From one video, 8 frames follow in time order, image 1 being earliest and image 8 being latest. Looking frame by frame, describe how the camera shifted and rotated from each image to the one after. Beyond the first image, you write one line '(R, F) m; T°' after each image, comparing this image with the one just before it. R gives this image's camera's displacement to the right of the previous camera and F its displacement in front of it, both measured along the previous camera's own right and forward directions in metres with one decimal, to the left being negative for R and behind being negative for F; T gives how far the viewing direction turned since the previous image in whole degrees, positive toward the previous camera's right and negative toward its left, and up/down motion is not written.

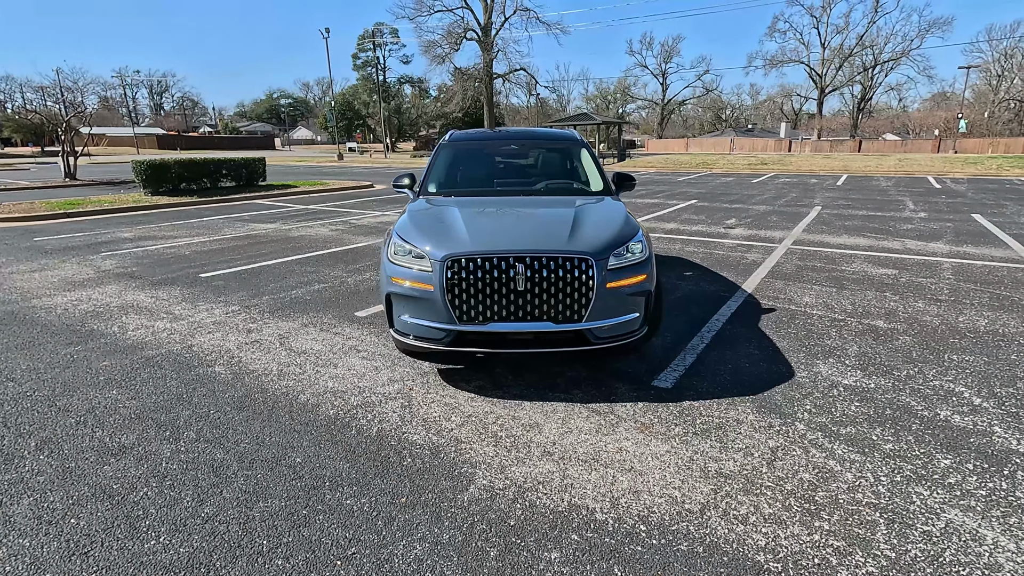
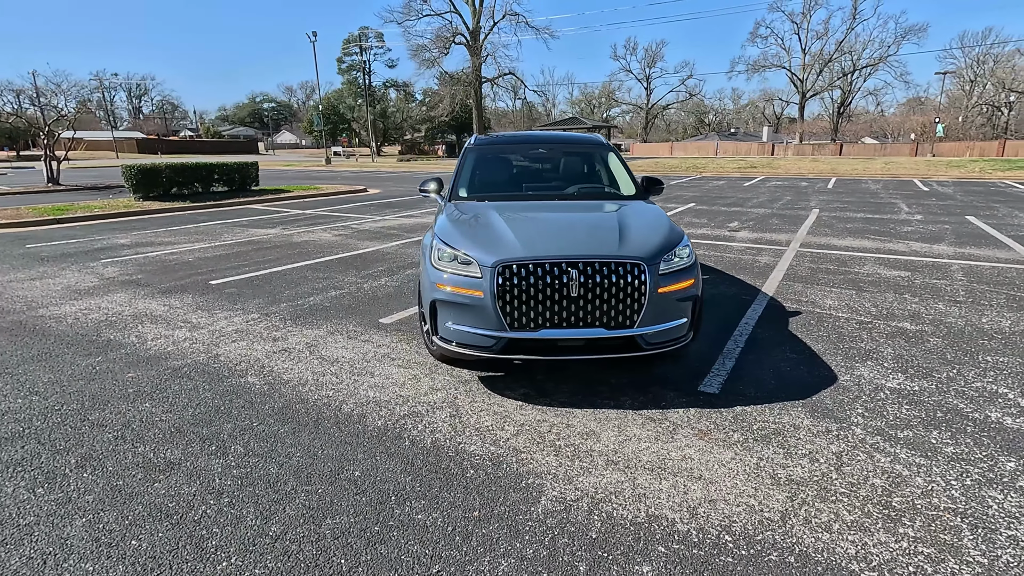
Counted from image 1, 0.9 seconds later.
(-0.4, +0.1) m; +2°
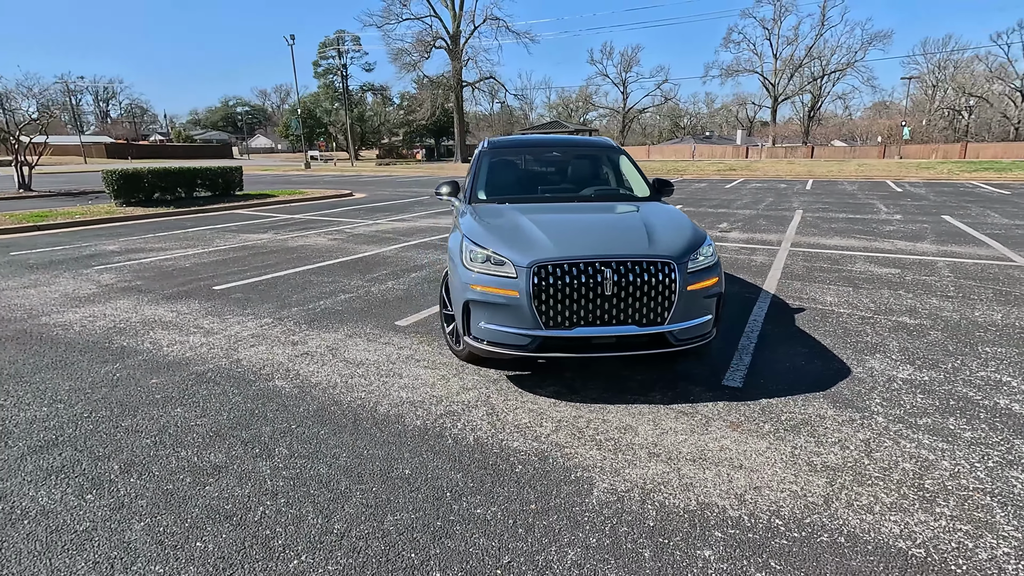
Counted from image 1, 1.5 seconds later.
(-0.3, -0.1) m; +2°
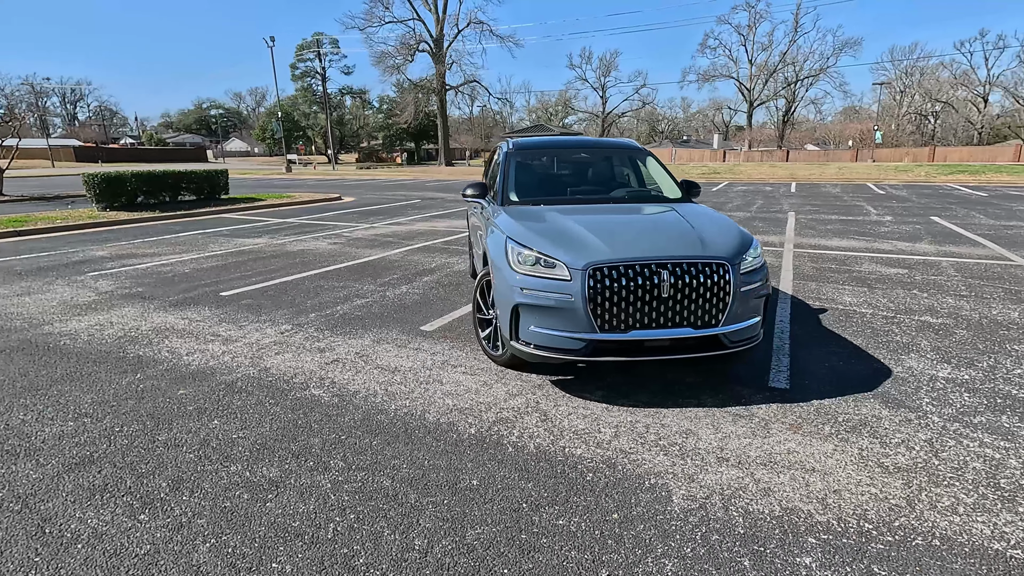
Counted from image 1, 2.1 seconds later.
(-0.4, +0.1) m; +2°
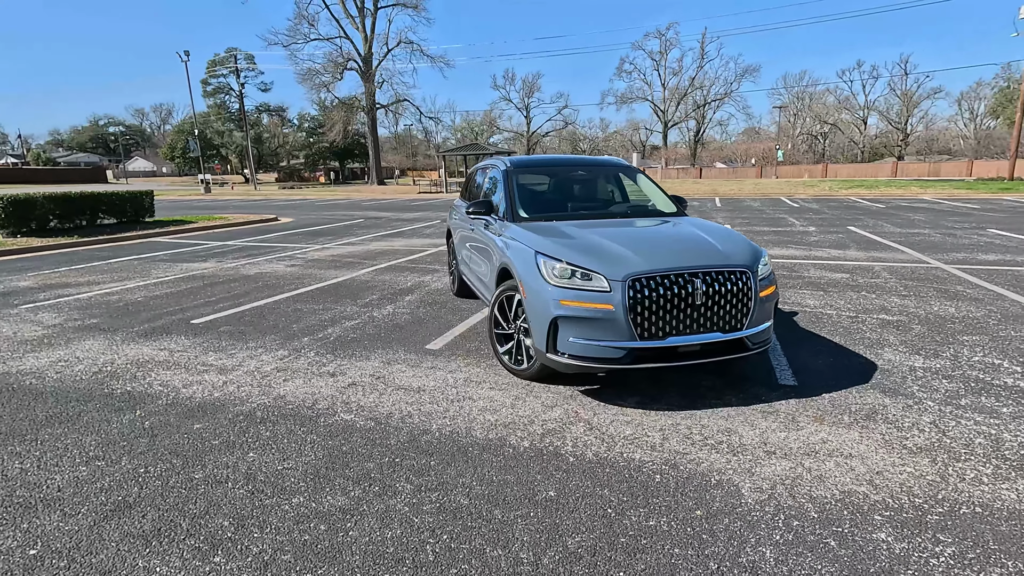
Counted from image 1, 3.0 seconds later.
(-0.7, 0.0) m; +8°
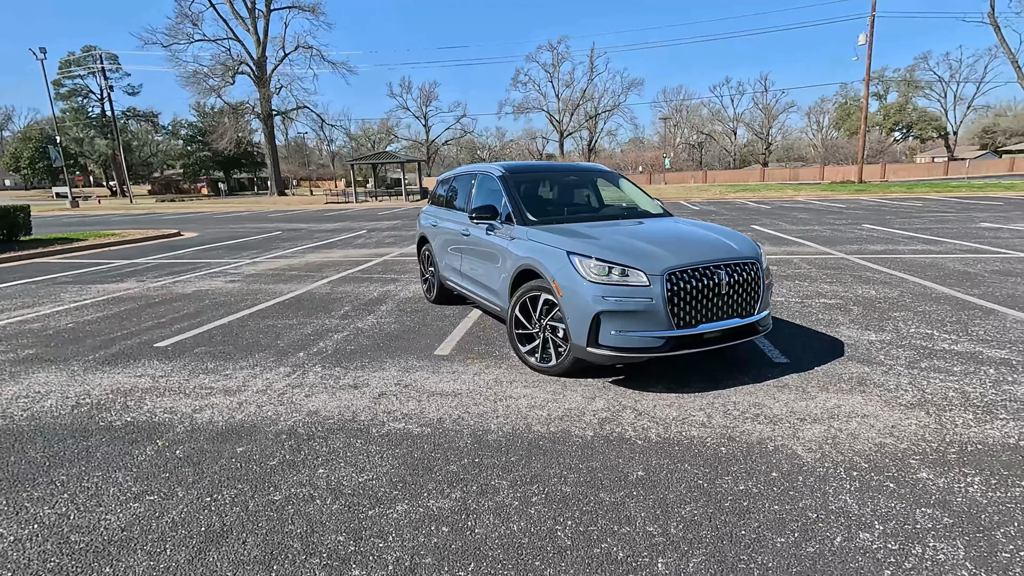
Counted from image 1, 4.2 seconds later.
(-0.9, 0.0) m; +10°
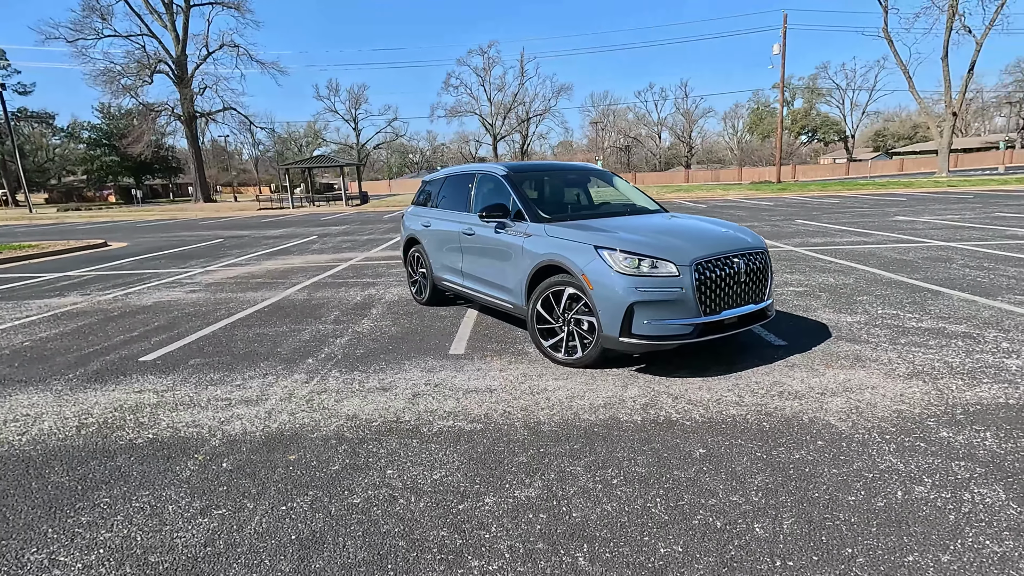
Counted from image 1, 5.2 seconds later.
(-0.7, 0.0) m; +7°
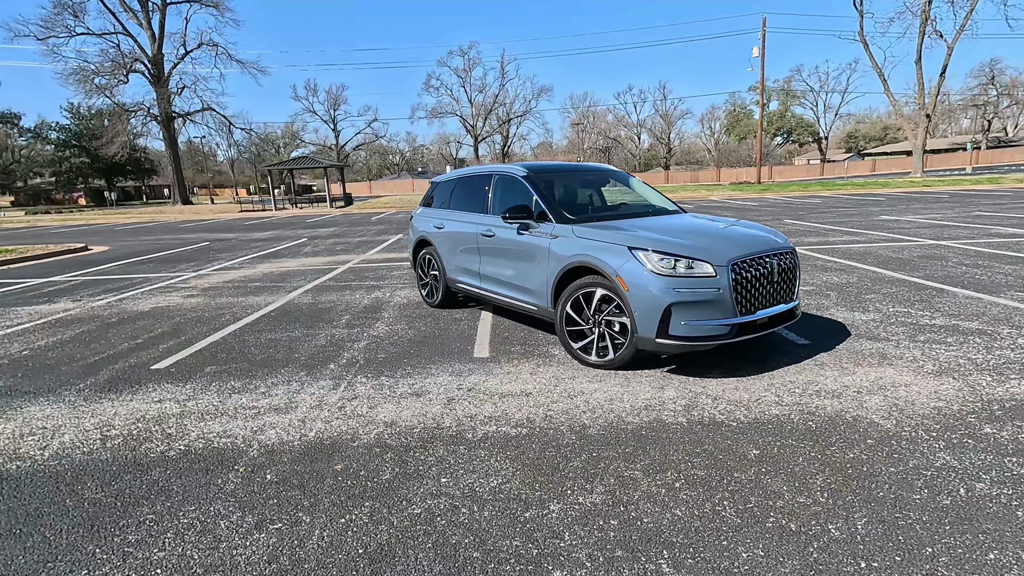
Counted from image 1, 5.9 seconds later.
(-0.4, +0.1) m; +2°
